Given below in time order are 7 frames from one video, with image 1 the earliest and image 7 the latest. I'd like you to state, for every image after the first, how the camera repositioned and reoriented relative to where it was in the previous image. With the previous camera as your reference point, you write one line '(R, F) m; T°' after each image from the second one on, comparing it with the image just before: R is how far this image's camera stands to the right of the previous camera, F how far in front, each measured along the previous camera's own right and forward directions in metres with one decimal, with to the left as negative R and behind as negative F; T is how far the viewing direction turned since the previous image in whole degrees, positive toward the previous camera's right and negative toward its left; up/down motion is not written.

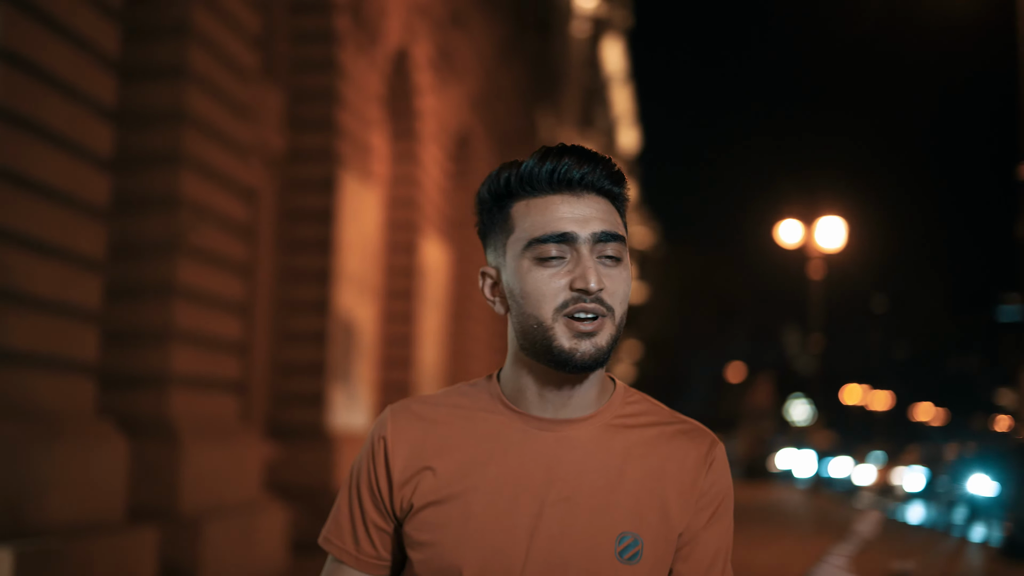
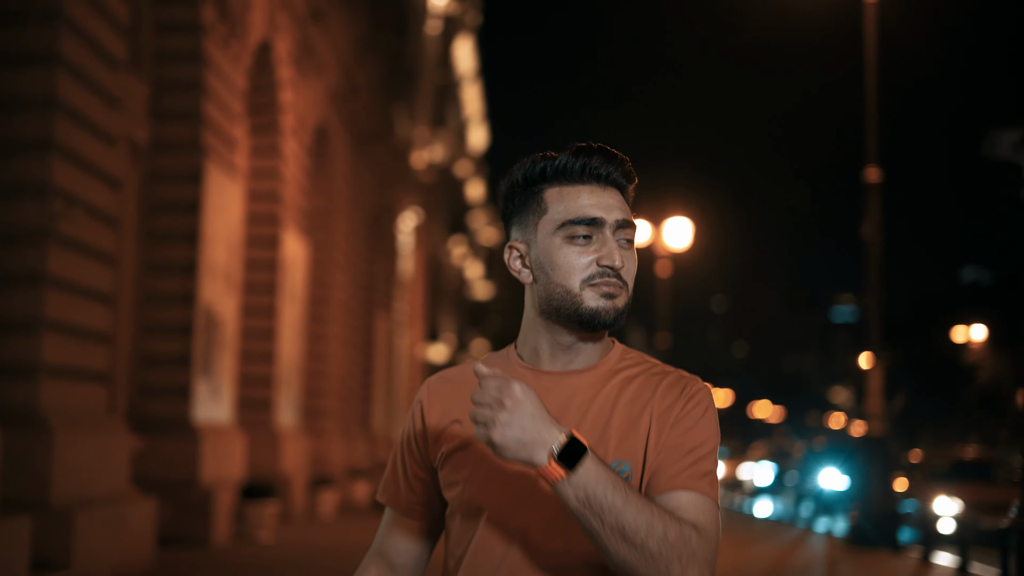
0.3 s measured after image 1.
(-0.3, -0.3) m; +7°
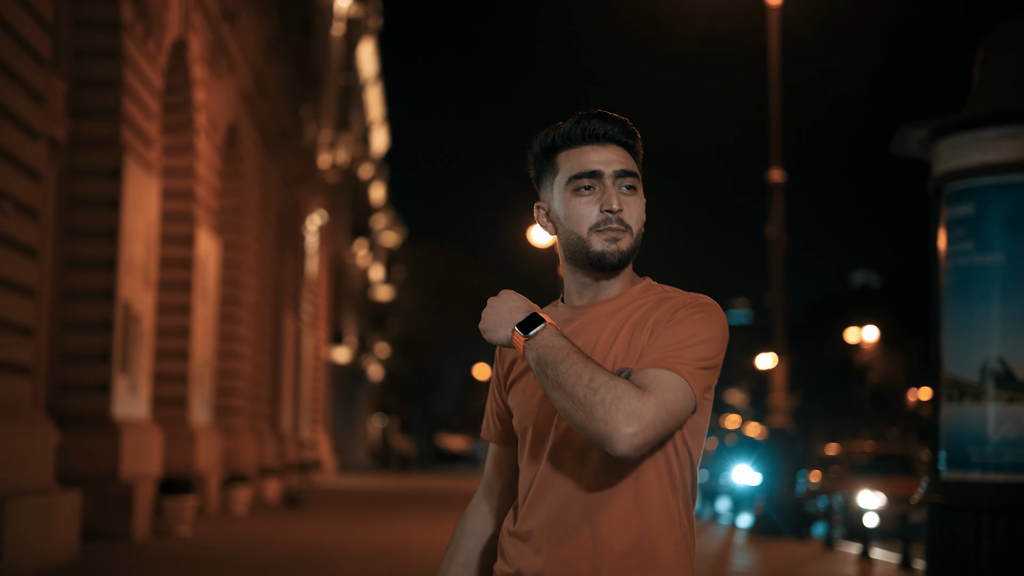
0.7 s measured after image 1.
(-0.3, -0.4) m; +5°
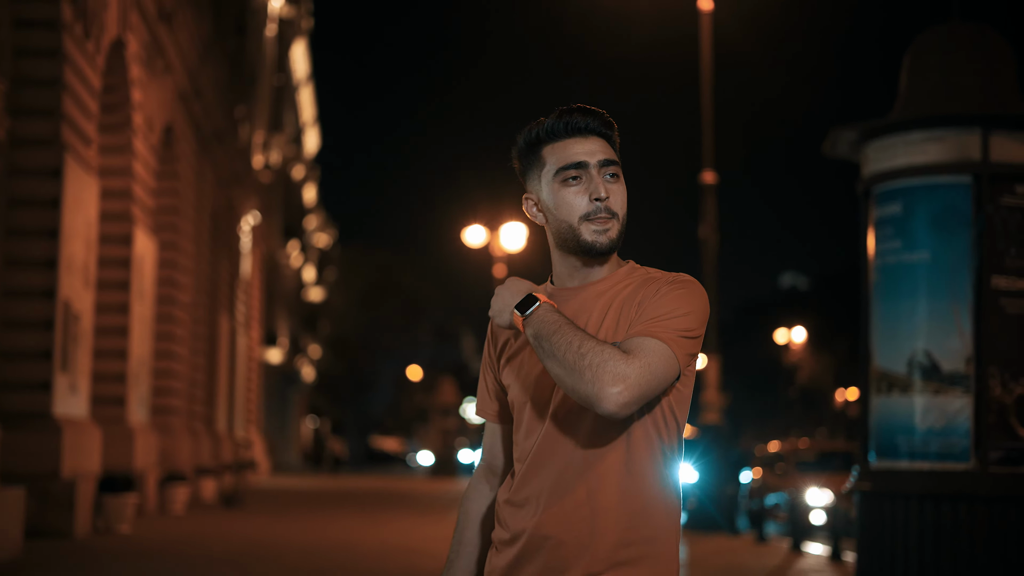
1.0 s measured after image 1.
(-0.1, -0.3) m; +3°
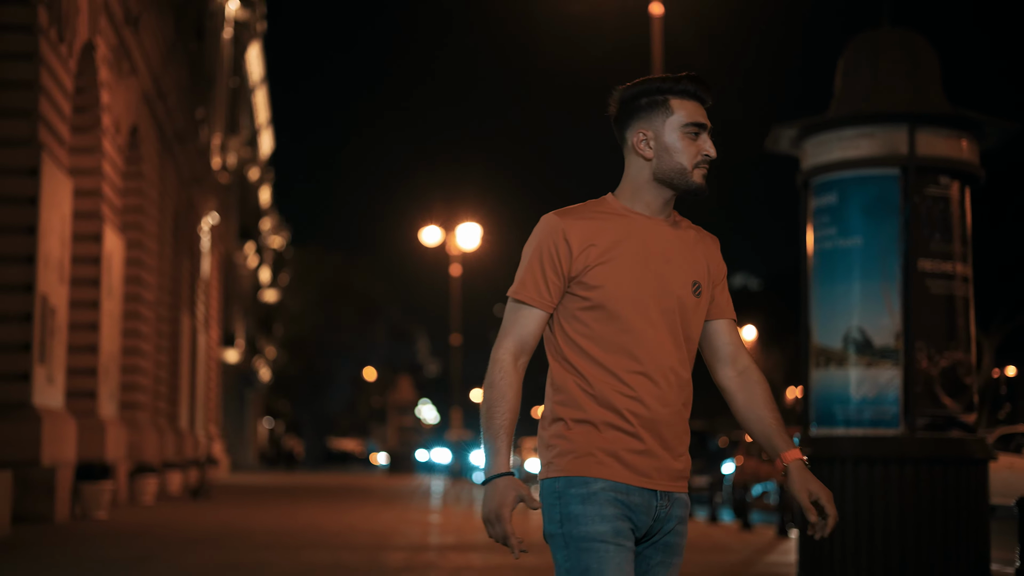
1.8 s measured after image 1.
(-0.1, -0.8) m; +2°
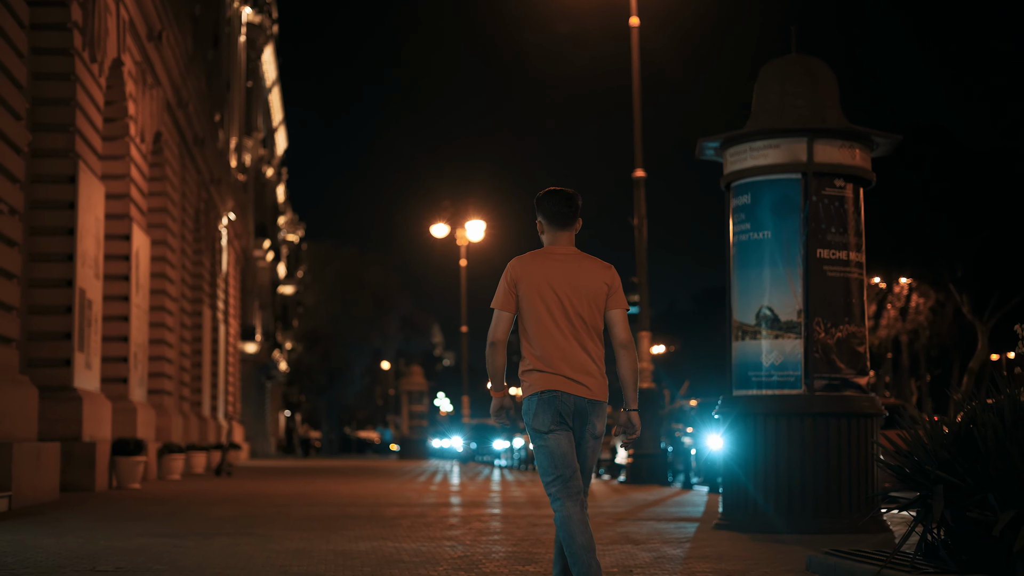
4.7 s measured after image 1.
(+0.4, -2.0) m; -1°
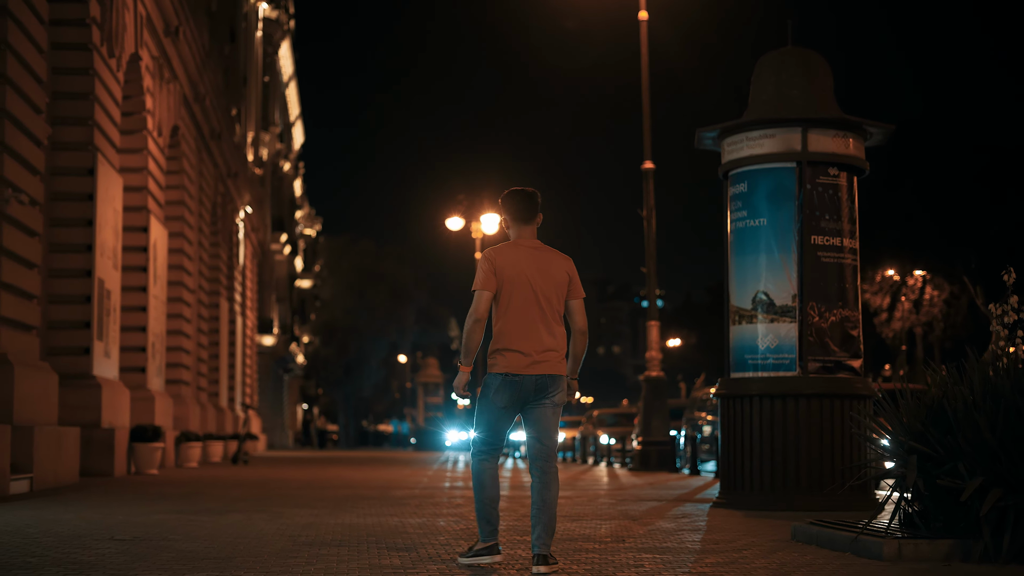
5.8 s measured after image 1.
(+0.1, -0.4) m; -1°
